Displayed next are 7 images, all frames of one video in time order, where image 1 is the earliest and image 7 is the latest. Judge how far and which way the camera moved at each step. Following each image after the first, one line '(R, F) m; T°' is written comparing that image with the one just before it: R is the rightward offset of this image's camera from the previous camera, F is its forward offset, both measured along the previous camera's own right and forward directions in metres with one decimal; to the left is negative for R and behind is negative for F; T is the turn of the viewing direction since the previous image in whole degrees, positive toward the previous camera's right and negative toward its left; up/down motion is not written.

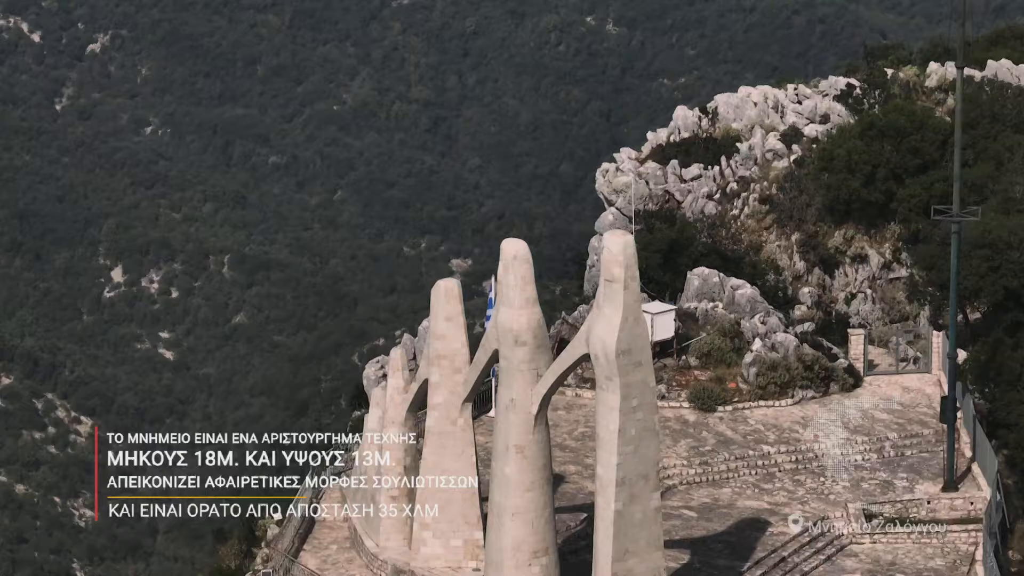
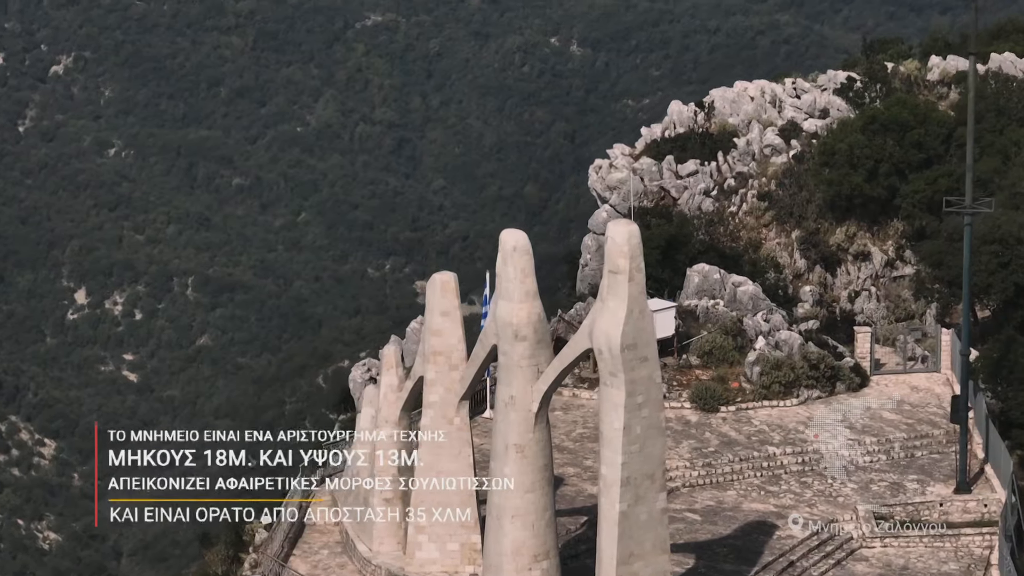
(-0.7, +1.5) m; +1°
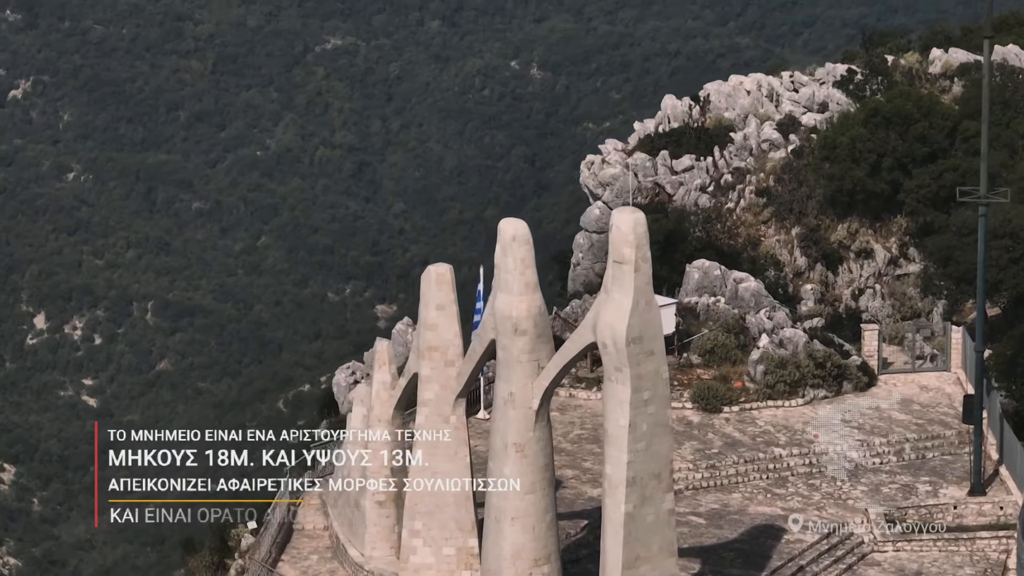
(-0.7, +1.7) m; +1°
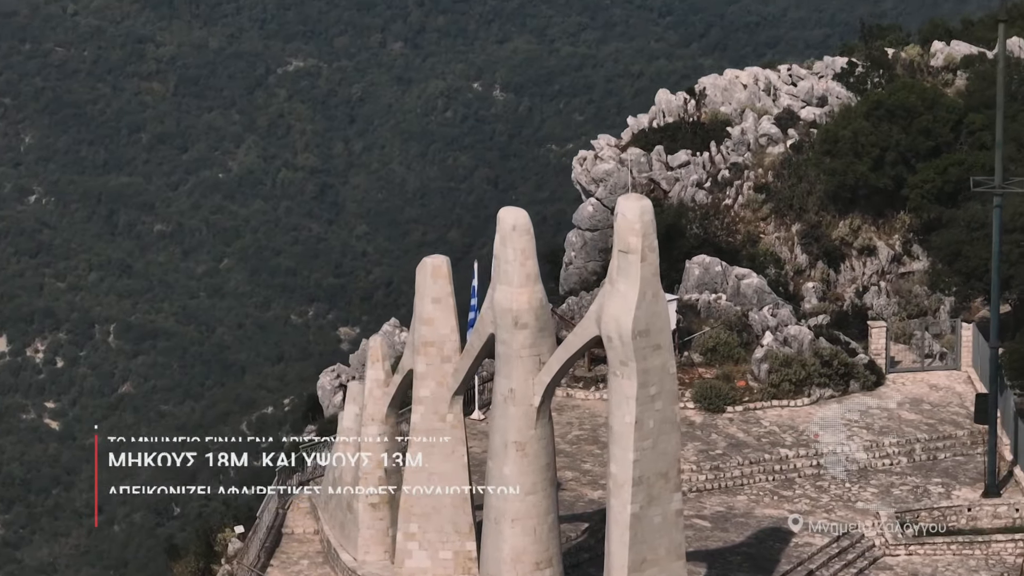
(-0.6, +1.5) m; +1°
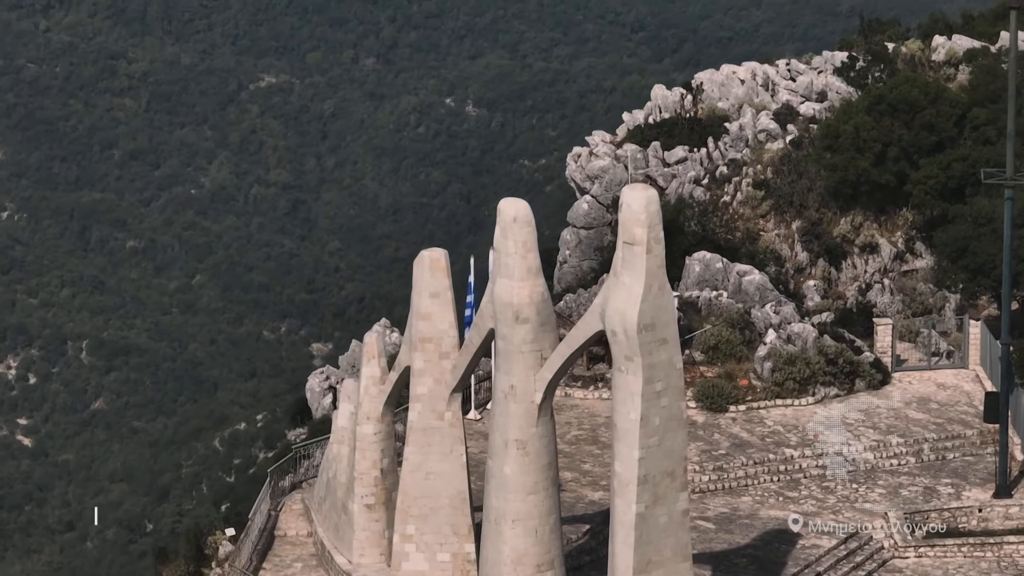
(-0.5, +1.1) m; +1°
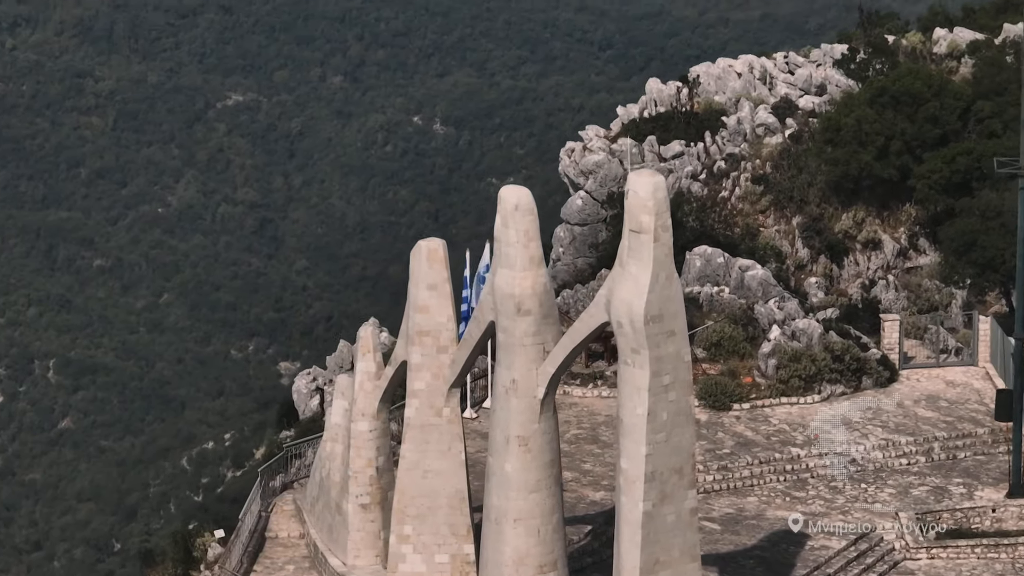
(-0.5, +1.2) m; +1°
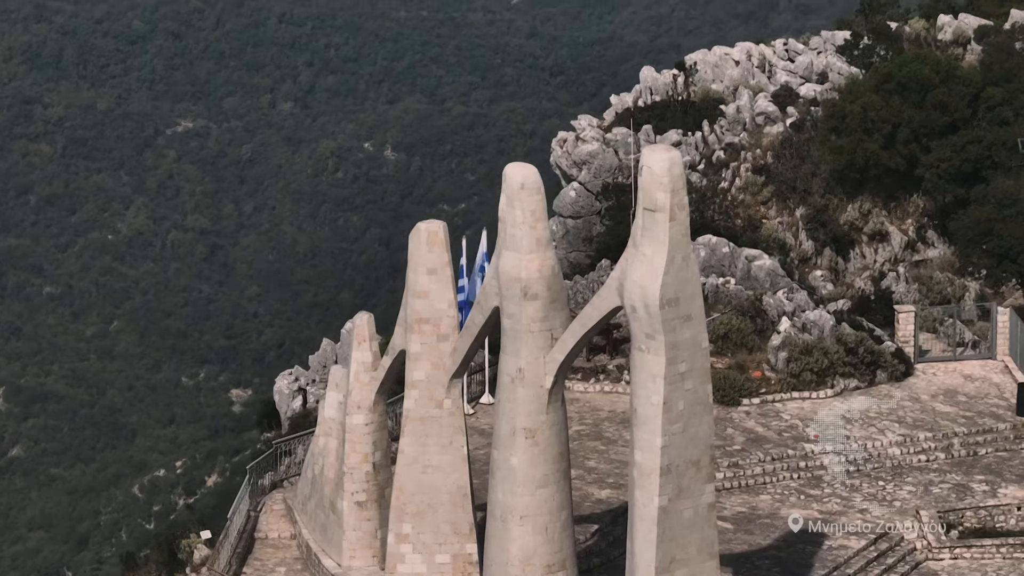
(-0.8, +1.8) m; +1°
